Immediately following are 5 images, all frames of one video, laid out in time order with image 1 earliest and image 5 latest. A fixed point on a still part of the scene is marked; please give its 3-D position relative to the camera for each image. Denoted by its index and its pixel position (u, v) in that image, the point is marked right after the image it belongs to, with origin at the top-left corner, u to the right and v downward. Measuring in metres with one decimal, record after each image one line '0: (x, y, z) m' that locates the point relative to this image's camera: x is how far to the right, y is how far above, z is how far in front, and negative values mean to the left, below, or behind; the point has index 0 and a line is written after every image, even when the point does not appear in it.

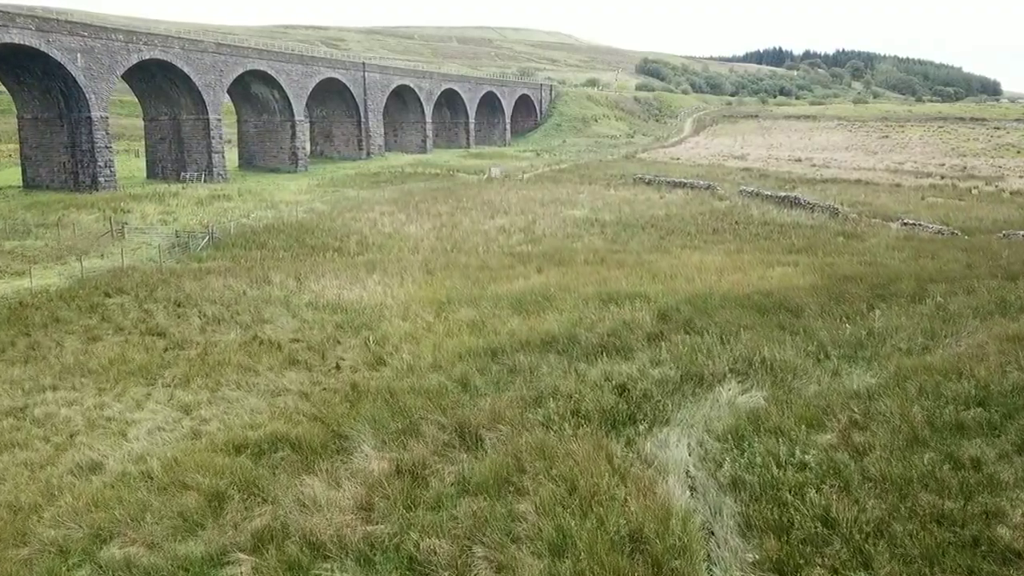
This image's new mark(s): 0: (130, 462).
0: (-2.6, -1.2, +5.3) m
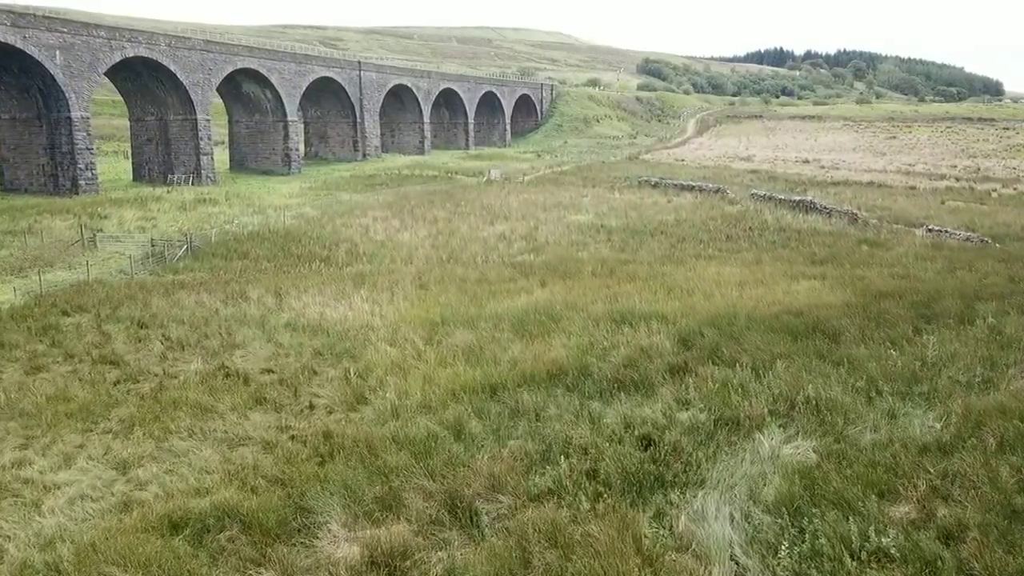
0: (-2.5, -1.4, +4.2) m
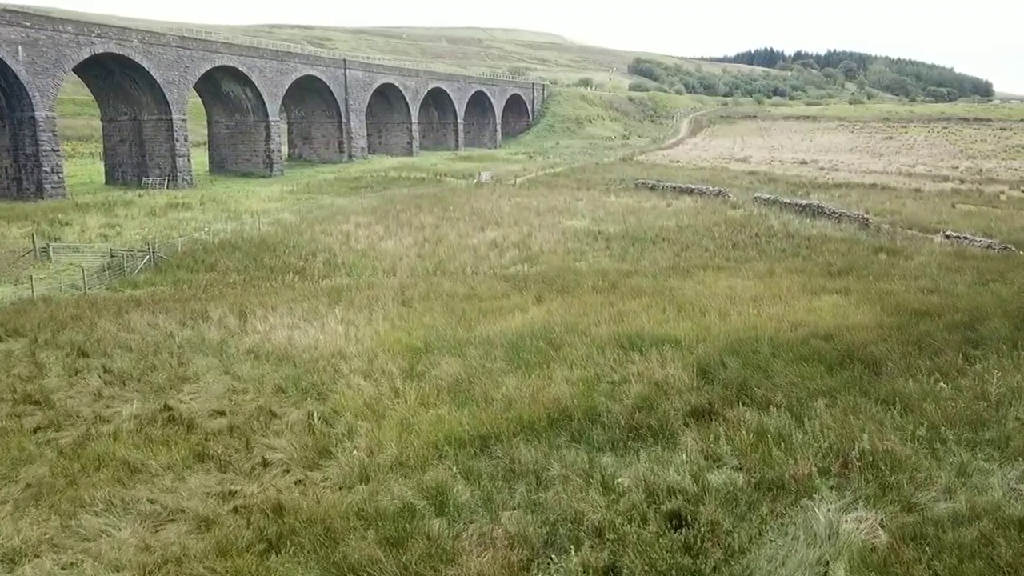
0: (-2.6, -1.6, +3.1) m
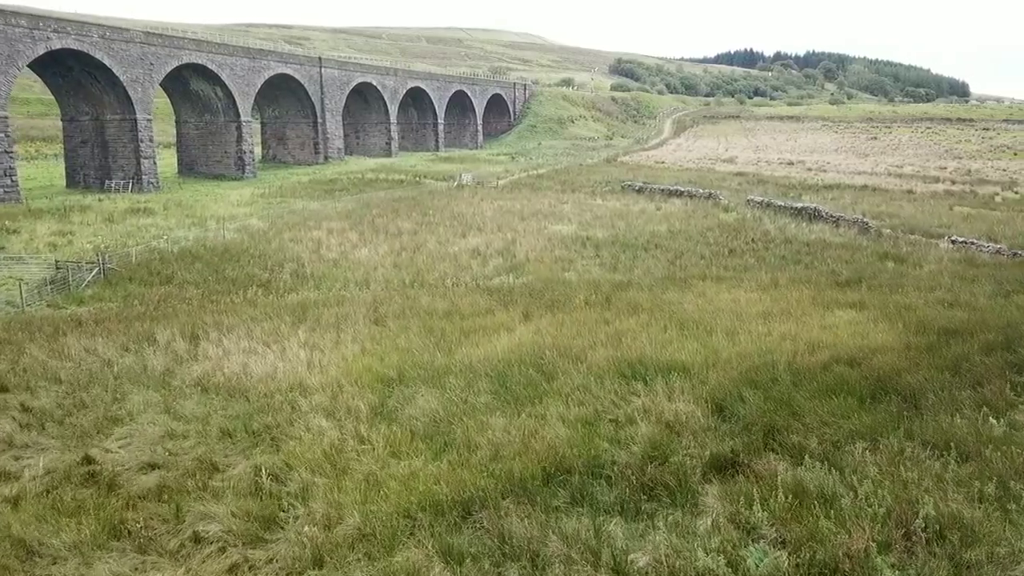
0: (-2.6, -1.8, +2.0) m
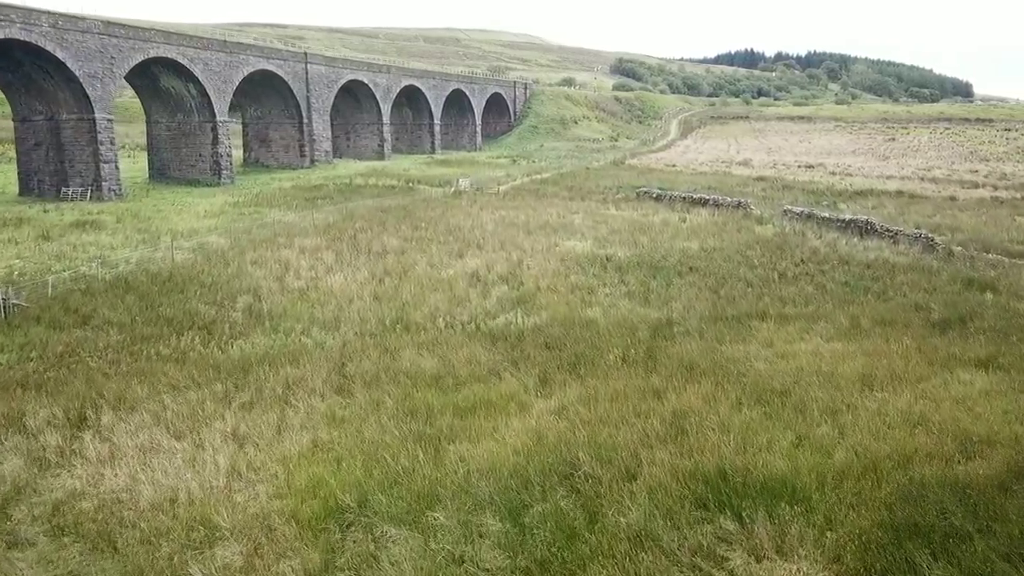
0: (-2.4, -2.3, -0.5) m
